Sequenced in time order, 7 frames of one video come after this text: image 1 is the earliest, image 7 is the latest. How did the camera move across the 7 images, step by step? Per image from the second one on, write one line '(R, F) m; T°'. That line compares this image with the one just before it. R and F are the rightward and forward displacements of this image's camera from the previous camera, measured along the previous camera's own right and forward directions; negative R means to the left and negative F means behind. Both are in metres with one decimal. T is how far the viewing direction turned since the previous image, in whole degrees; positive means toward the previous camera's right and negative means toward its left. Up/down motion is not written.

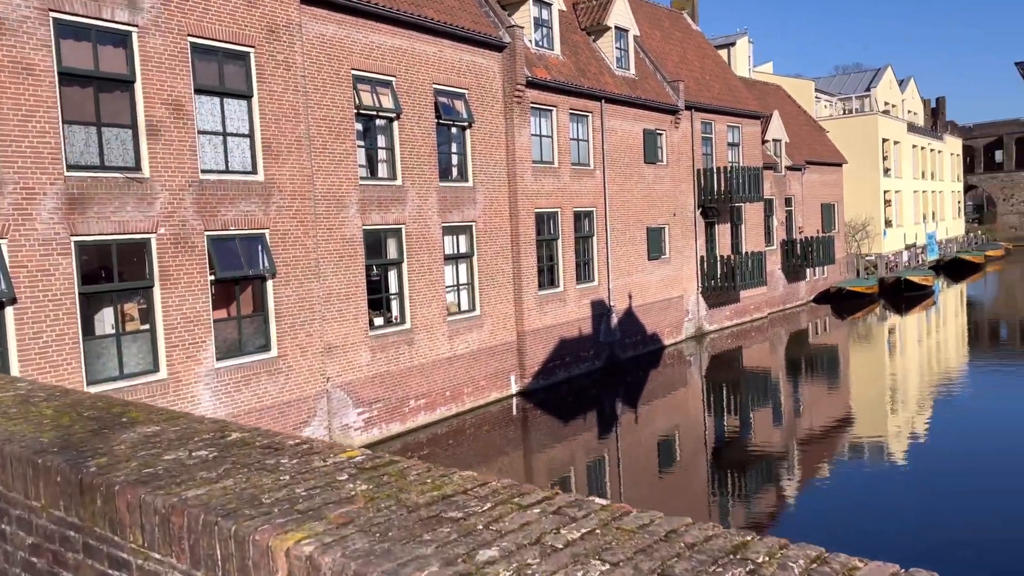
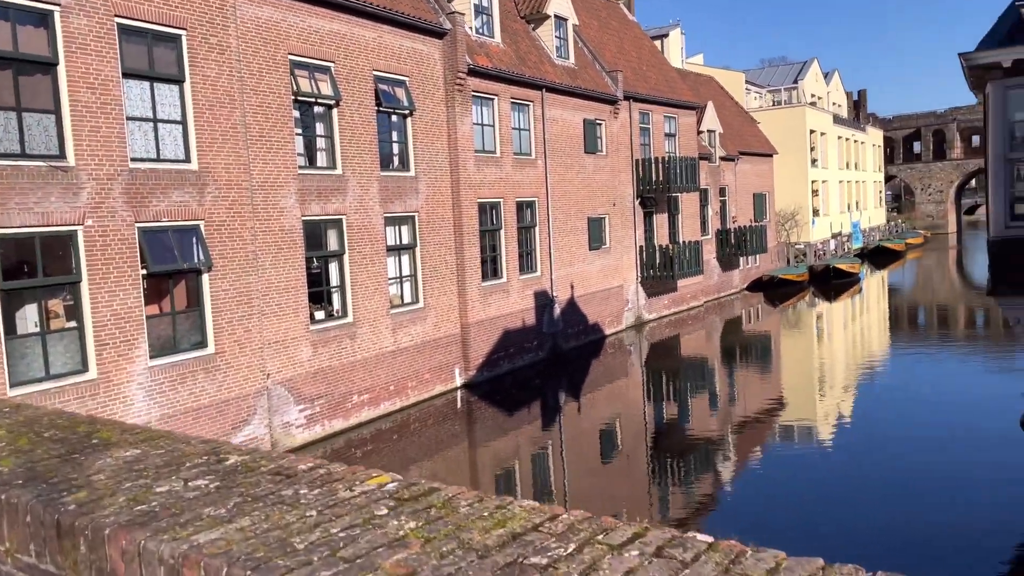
(-0.2, +0.2) m; +5°
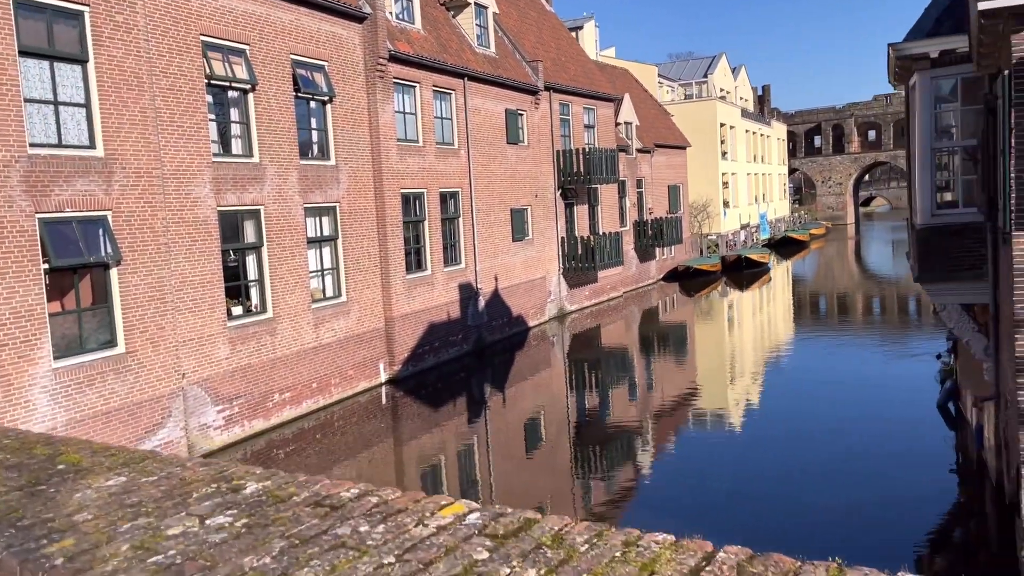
(-0.2, +0.3) m; +6°
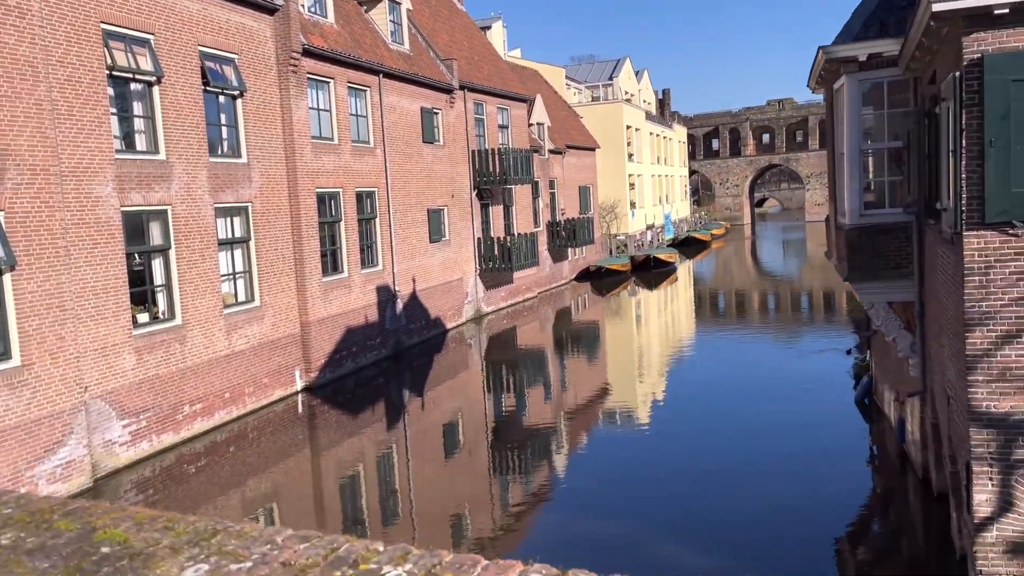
(-0.3, +0.3) m; +7°
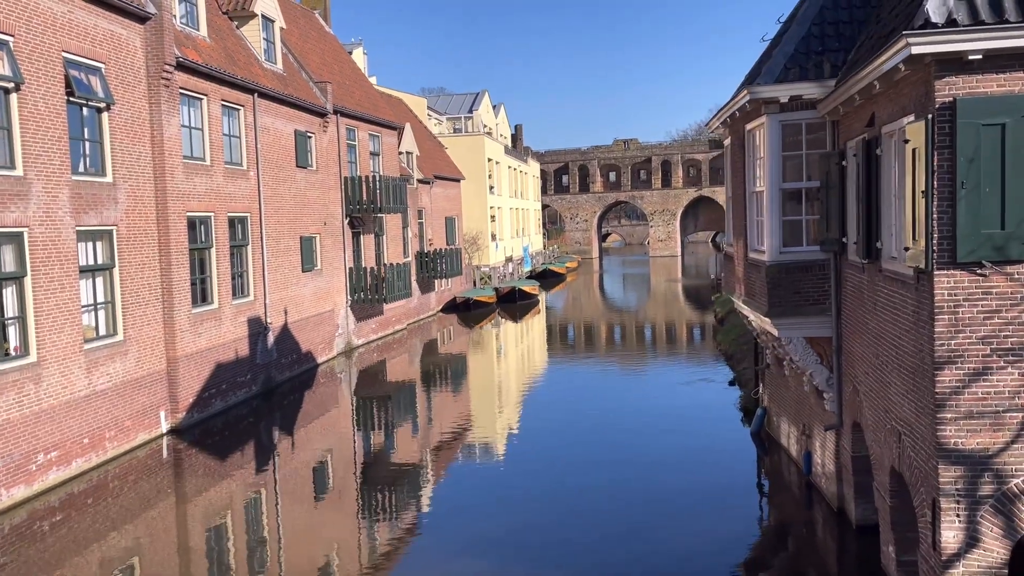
(-0.8, +0.5) m; +11°
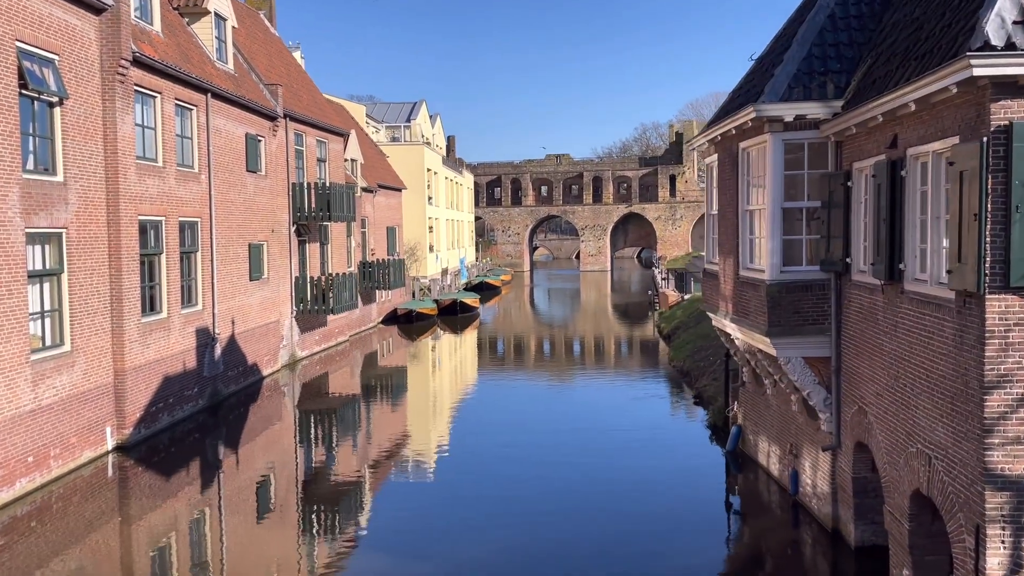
(-0.7, +0.3) m; +5°
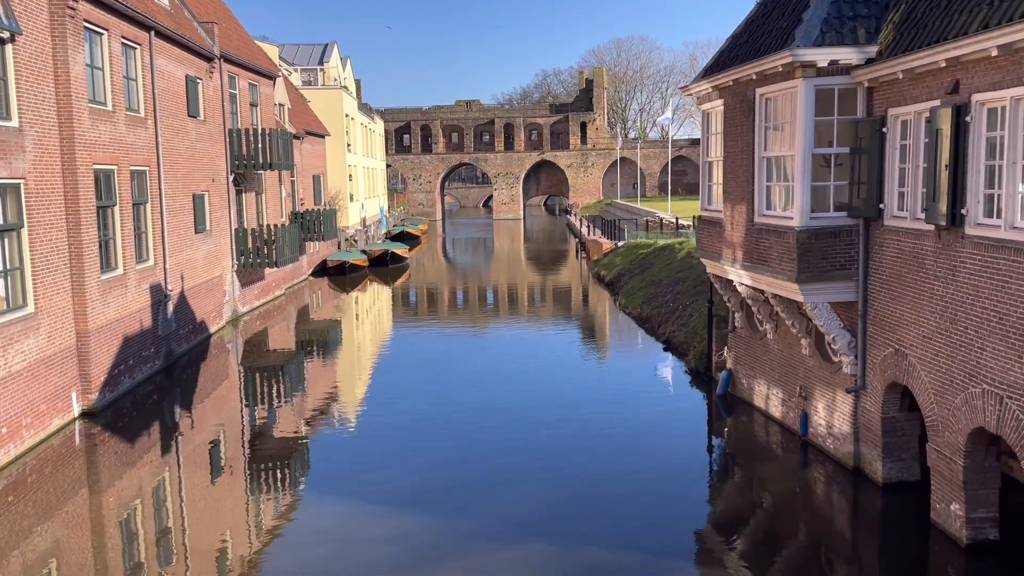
(-1.3, +0.3) m; +7°
